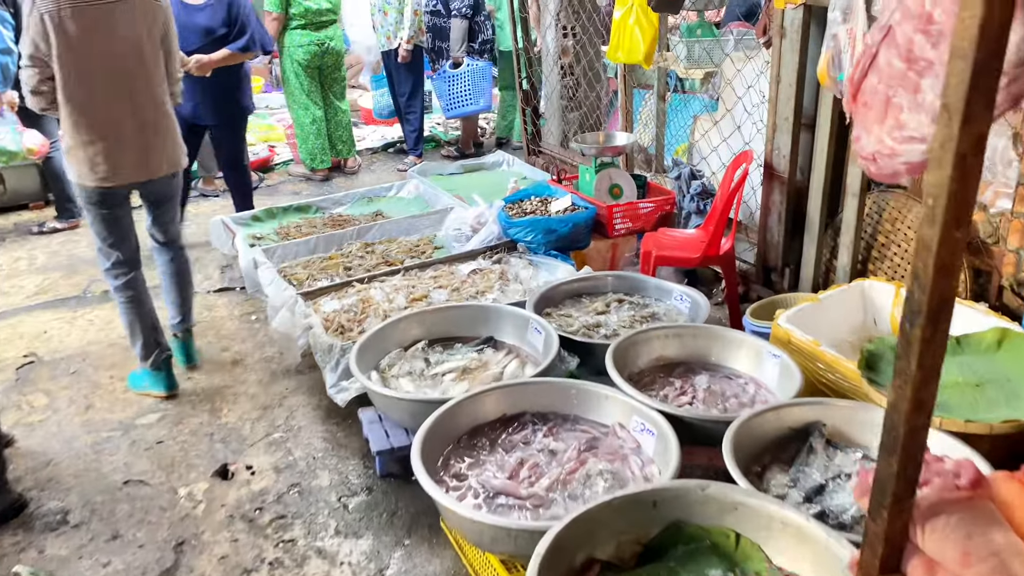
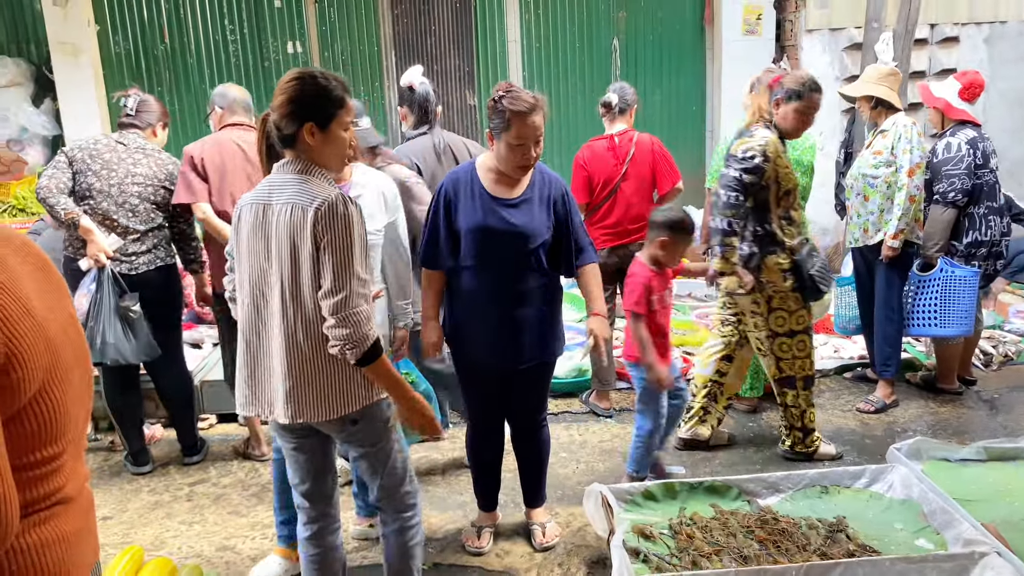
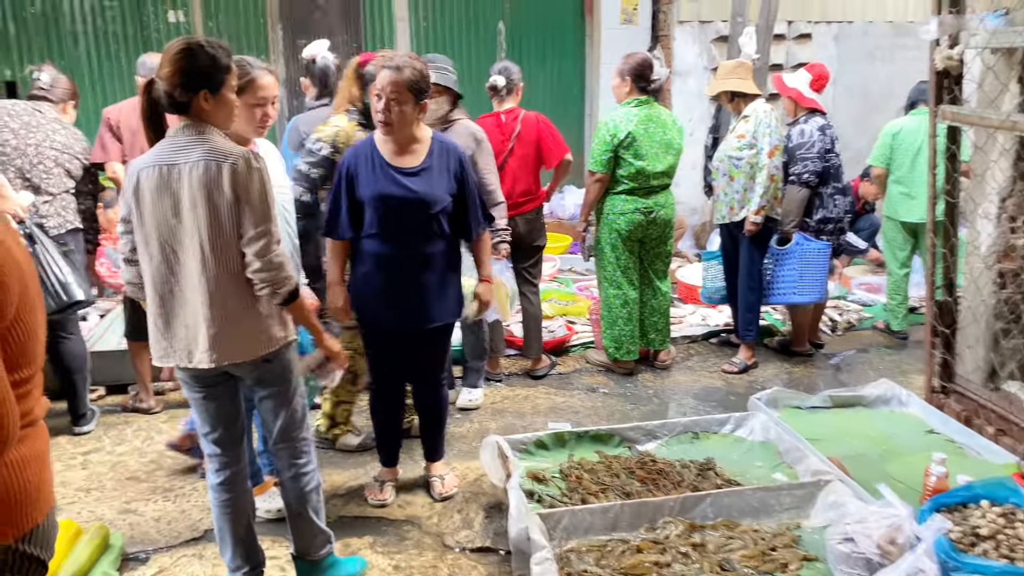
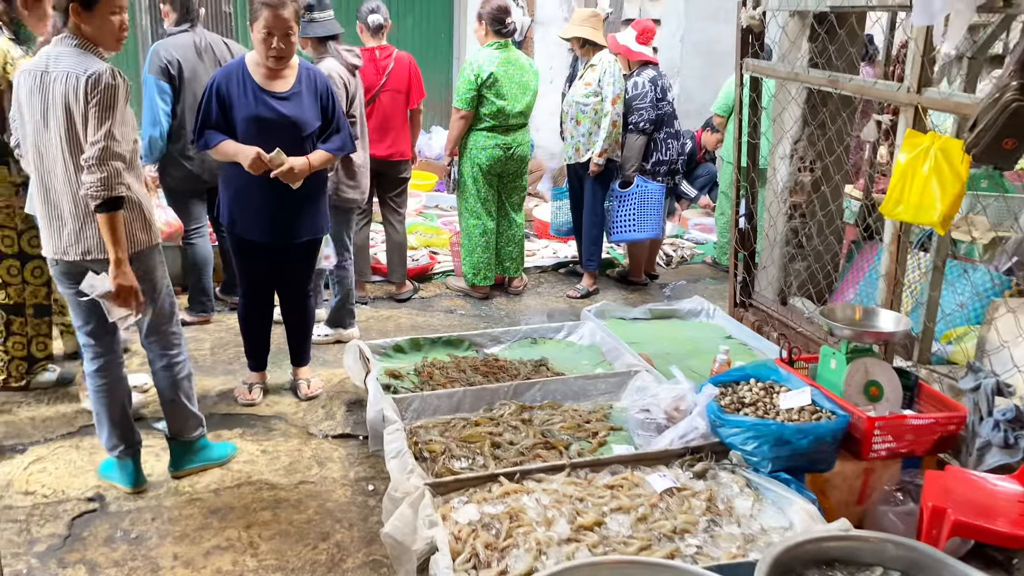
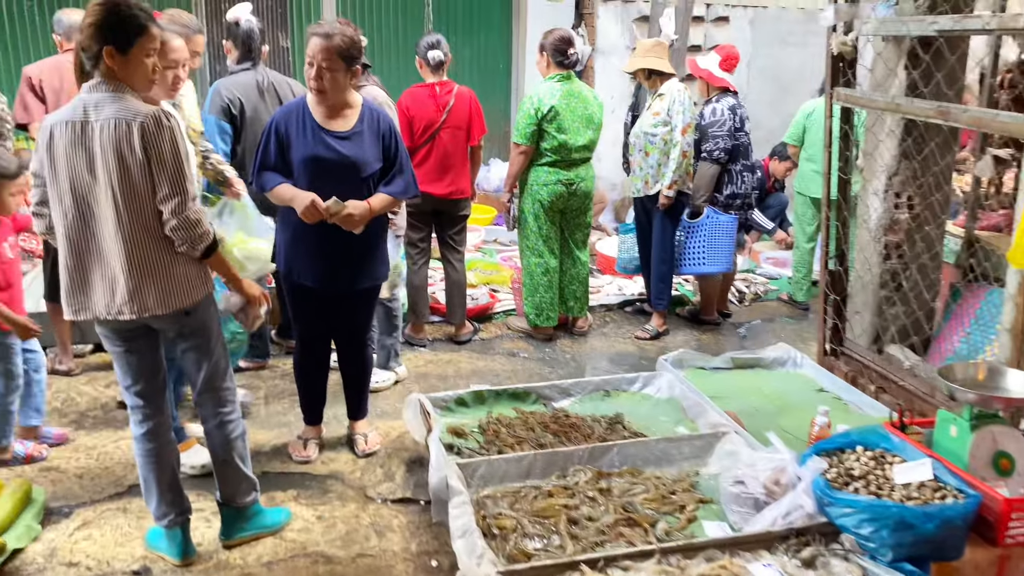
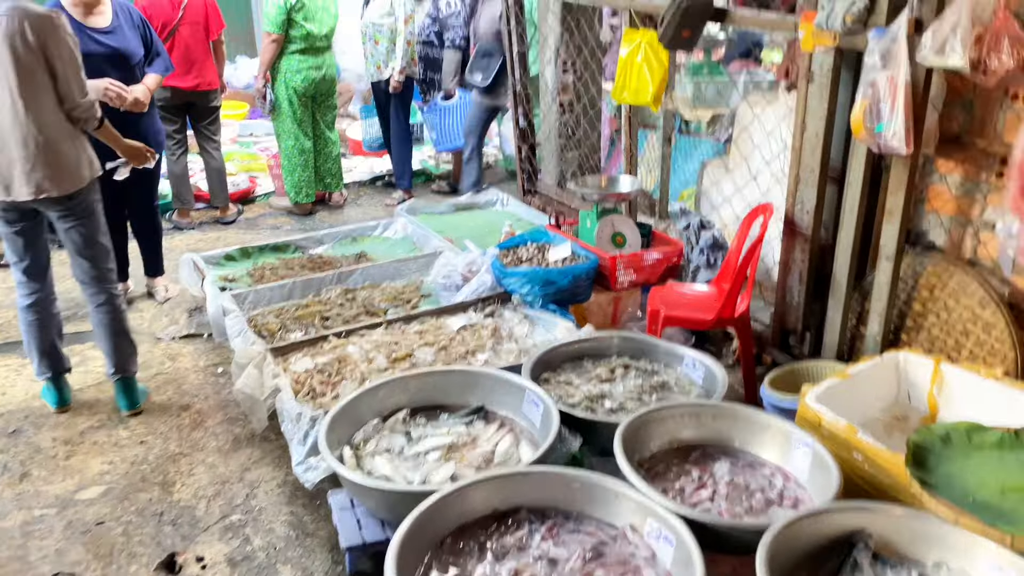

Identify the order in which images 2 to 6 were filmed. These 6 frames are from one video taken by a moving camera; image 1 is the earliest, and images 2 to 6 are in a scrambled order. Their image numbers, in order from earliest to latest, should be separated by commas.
6, 4, 5, 3, 2
